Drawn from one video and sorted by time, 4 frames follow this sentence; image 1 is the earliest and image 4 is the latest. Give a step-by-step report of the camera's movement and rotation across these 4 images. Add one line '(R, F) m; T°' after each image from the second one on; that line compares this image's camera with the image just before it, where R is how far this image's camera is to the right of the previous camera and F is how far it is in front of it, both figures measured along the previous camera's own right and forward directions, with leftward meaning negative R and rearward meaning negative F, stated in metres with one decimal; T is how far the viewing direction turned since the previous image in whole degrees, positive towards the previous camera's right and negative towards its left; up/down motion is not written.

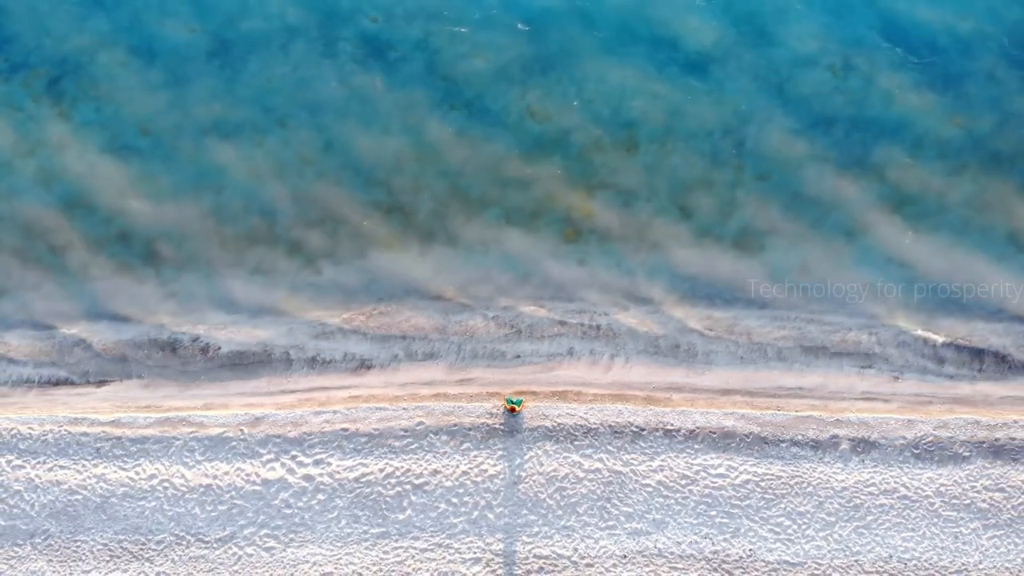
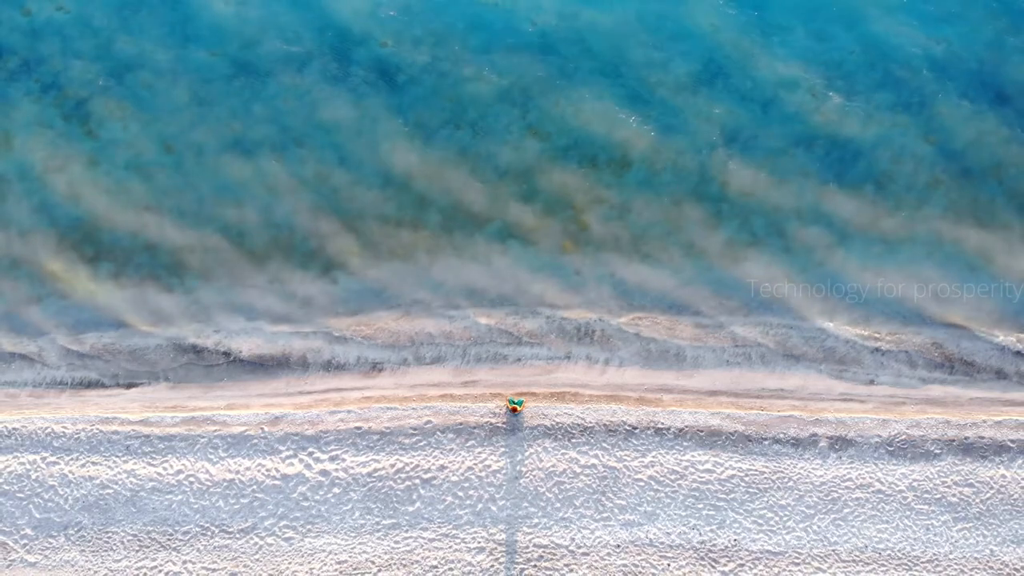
(0.0, -0.7) m; 0°
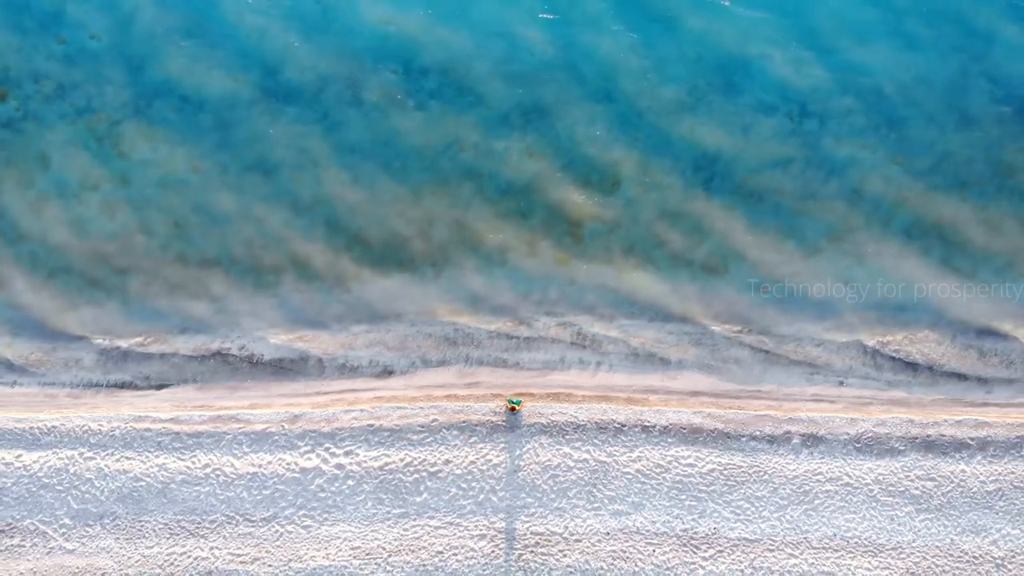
(+0.1, -0.9) m; 0°
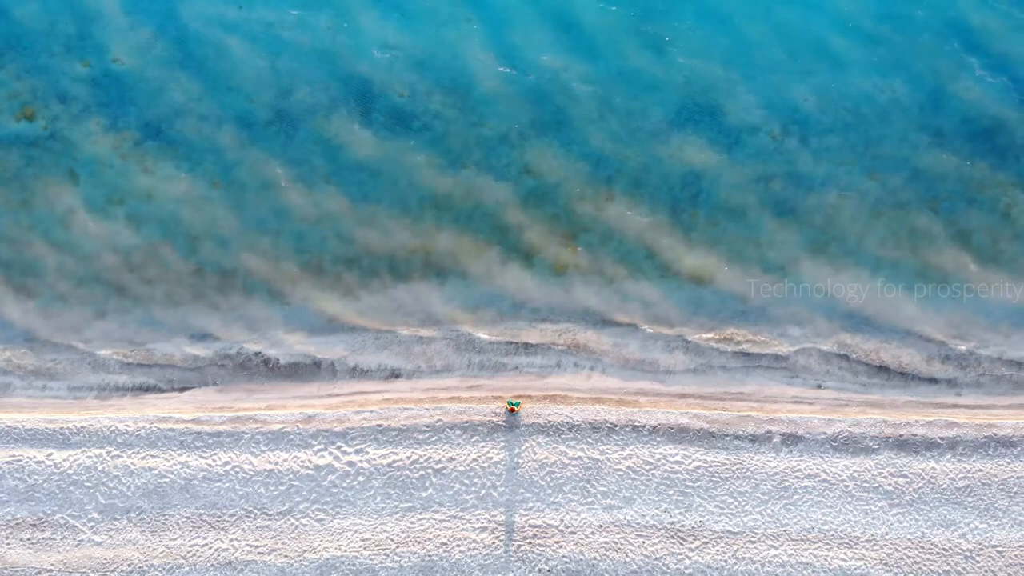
(+0.1, -0.7) m; 0°
